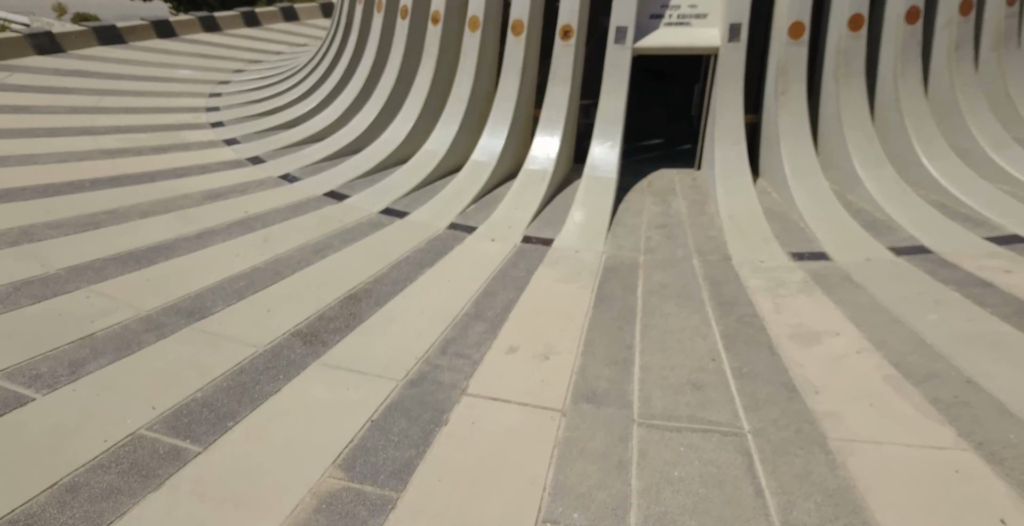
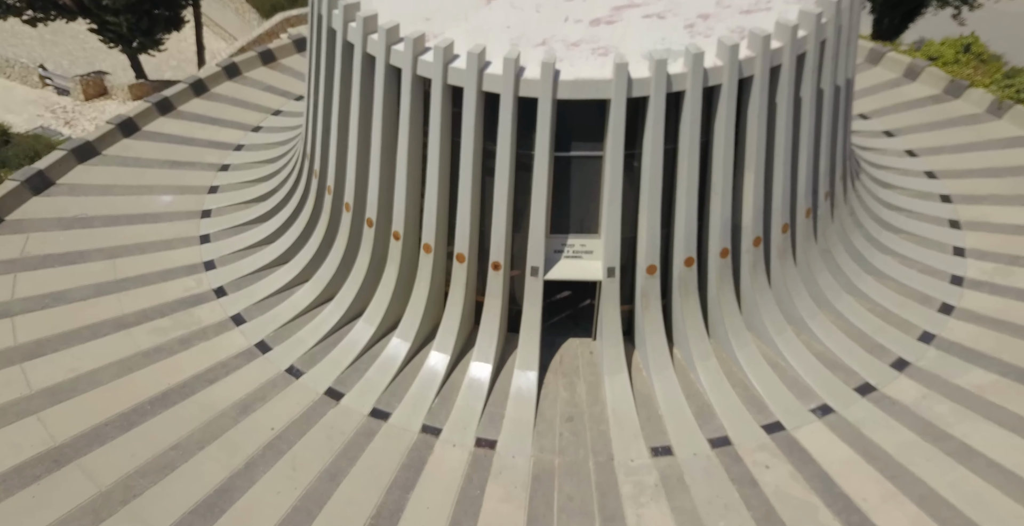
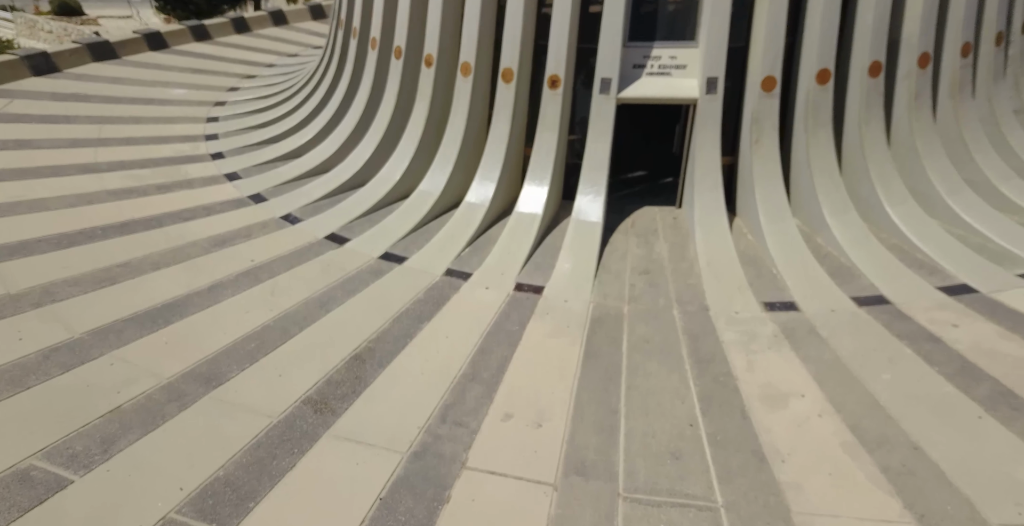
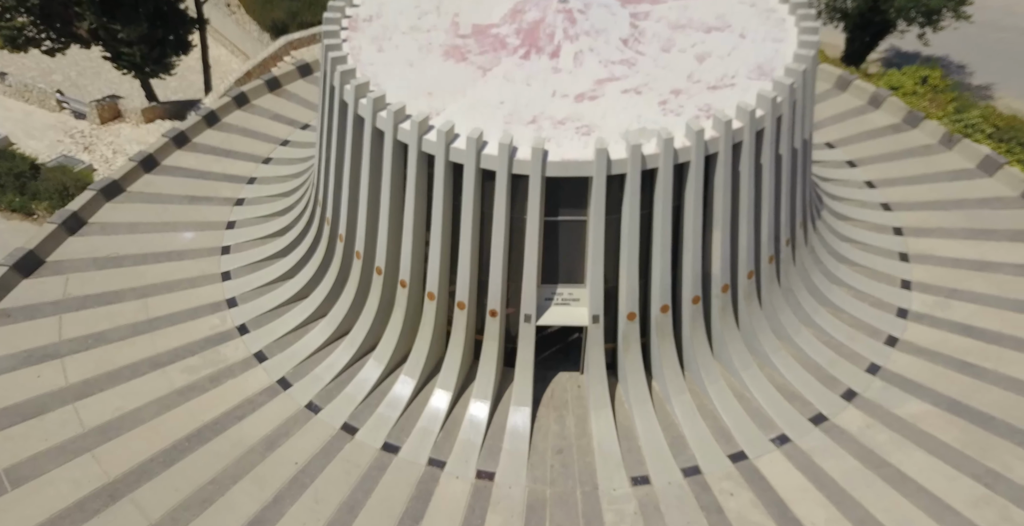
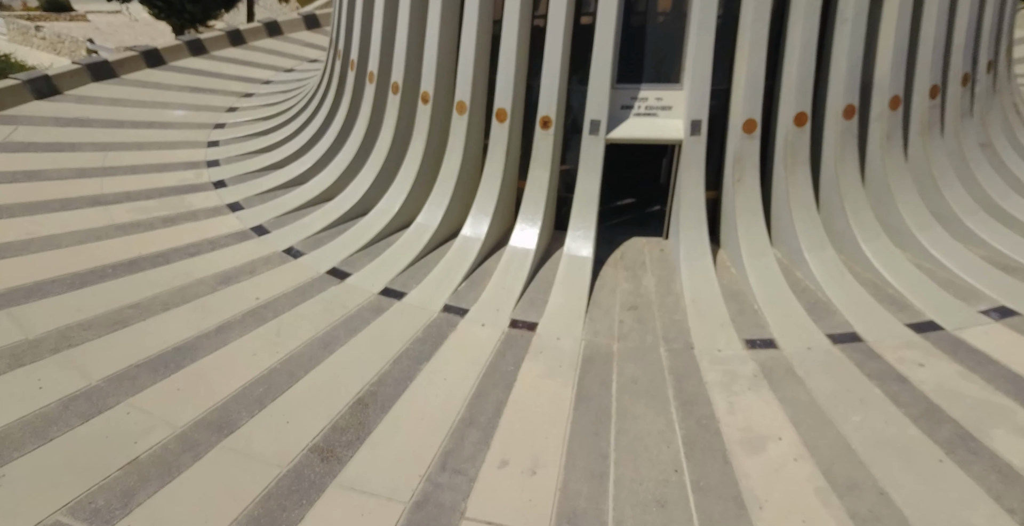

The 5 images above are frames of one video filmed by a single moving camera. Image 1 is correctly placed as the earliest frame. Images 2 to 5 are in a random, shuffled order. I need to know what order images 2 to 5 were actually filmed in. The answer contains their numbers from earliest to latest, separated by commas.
3, 5, 2, 4
